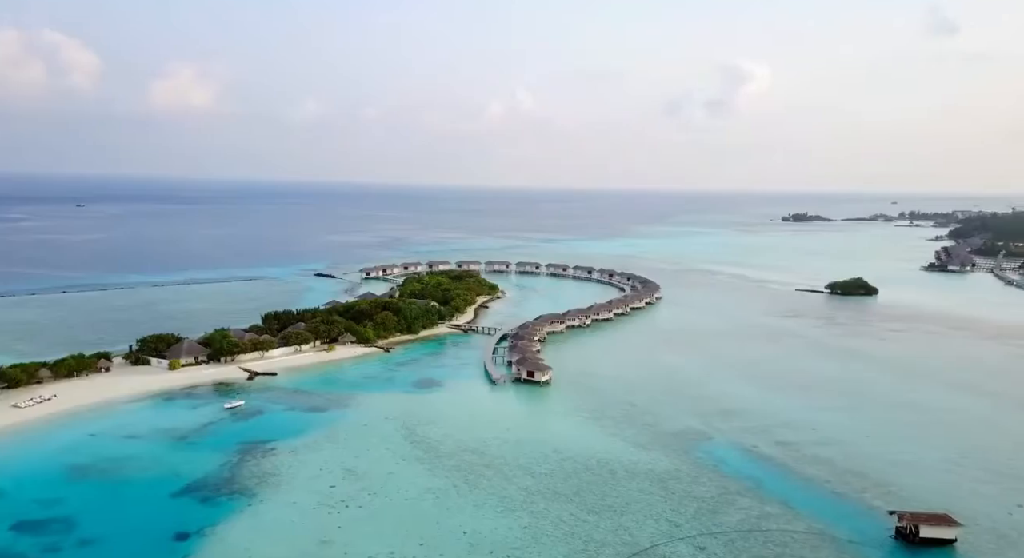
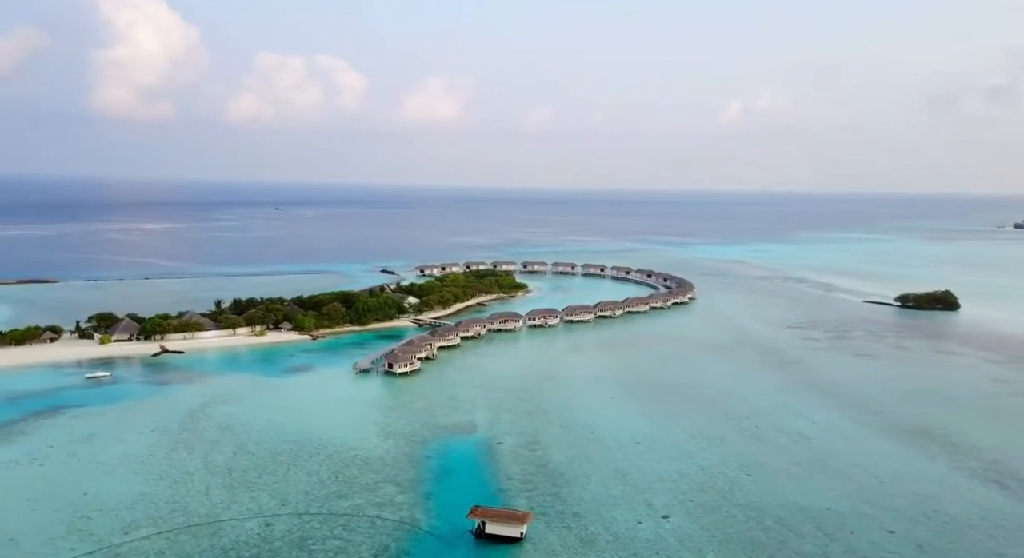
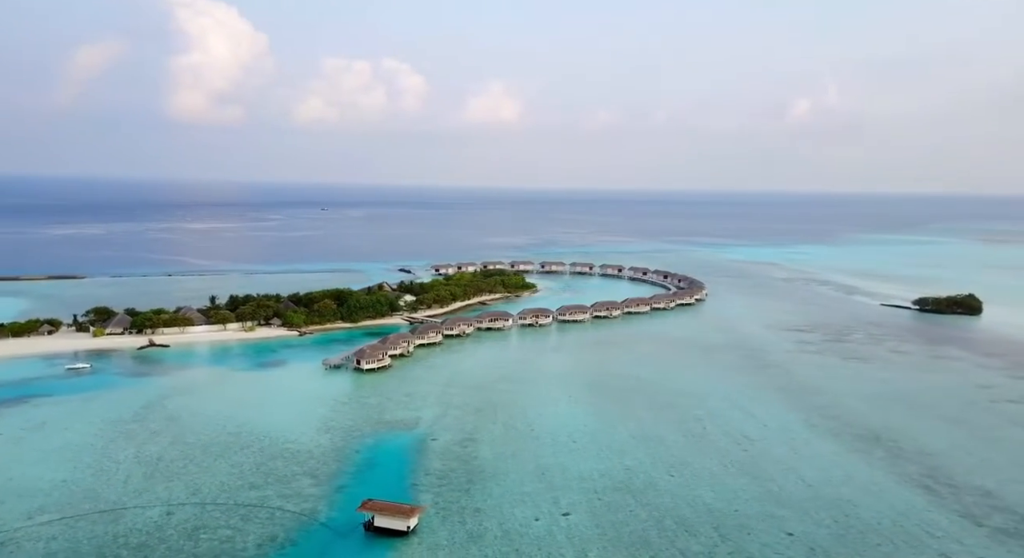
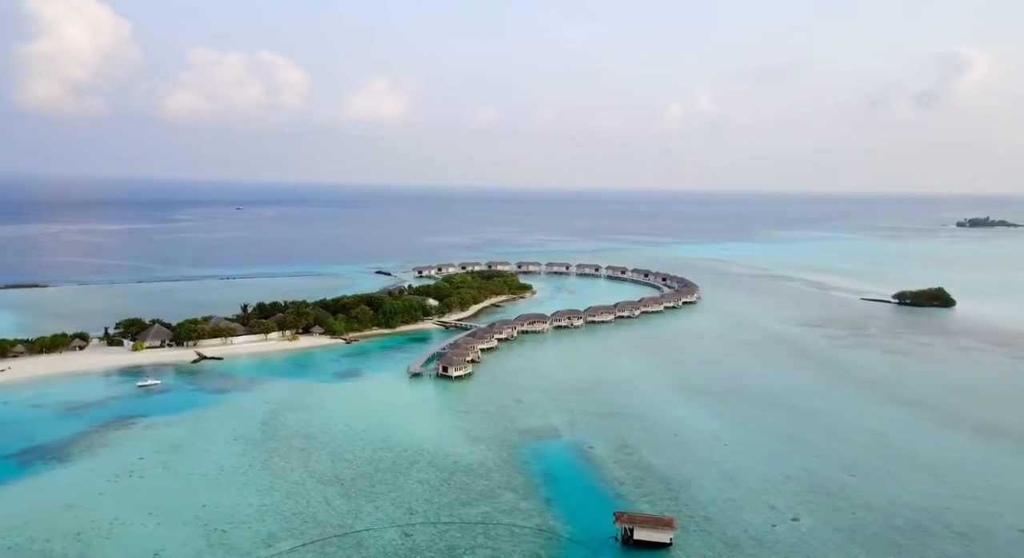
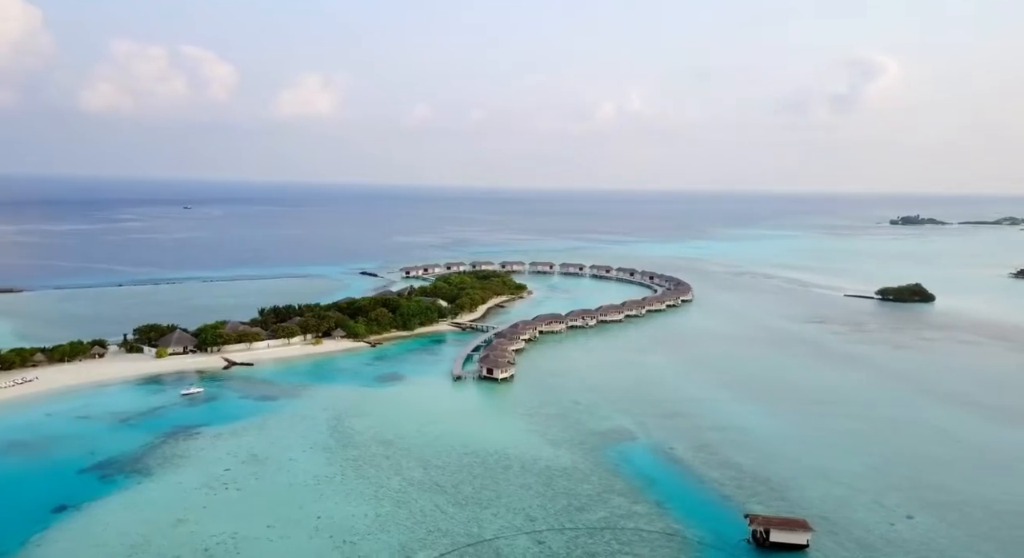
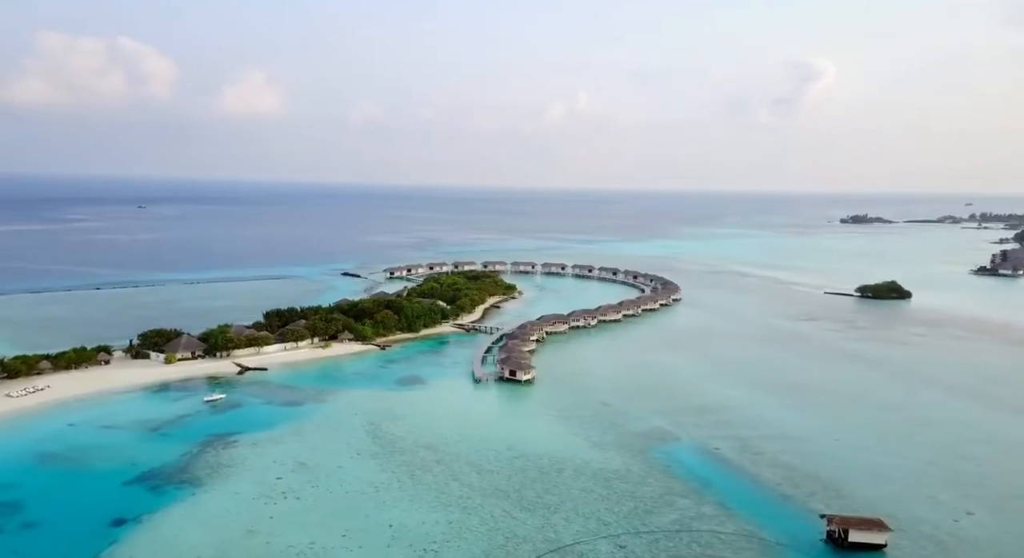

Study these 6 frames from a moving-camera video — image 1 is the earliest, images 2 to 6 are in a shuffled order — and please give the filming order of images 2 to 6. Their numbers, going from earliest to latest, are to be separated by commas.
6, 5, 4, 2, 3
